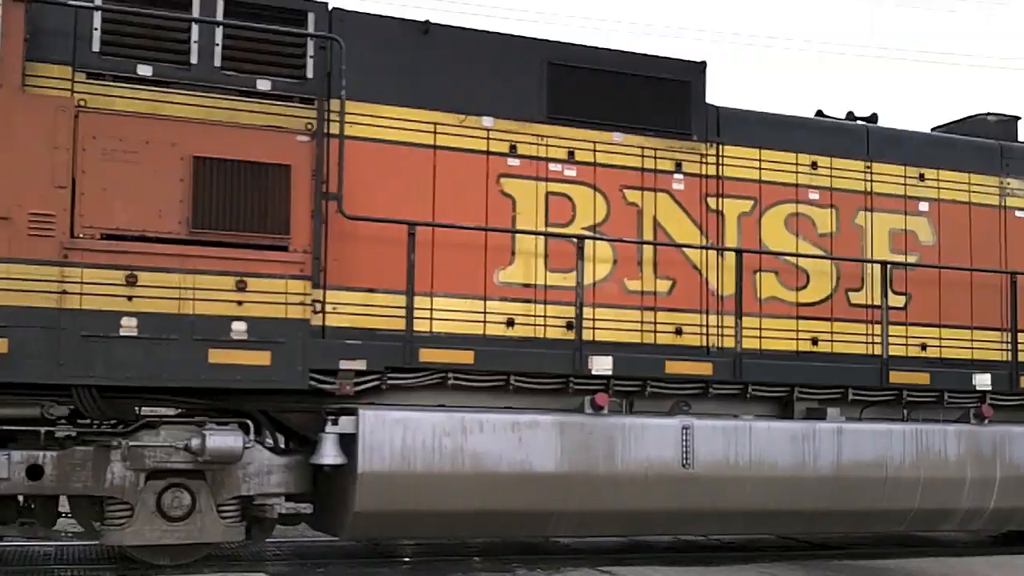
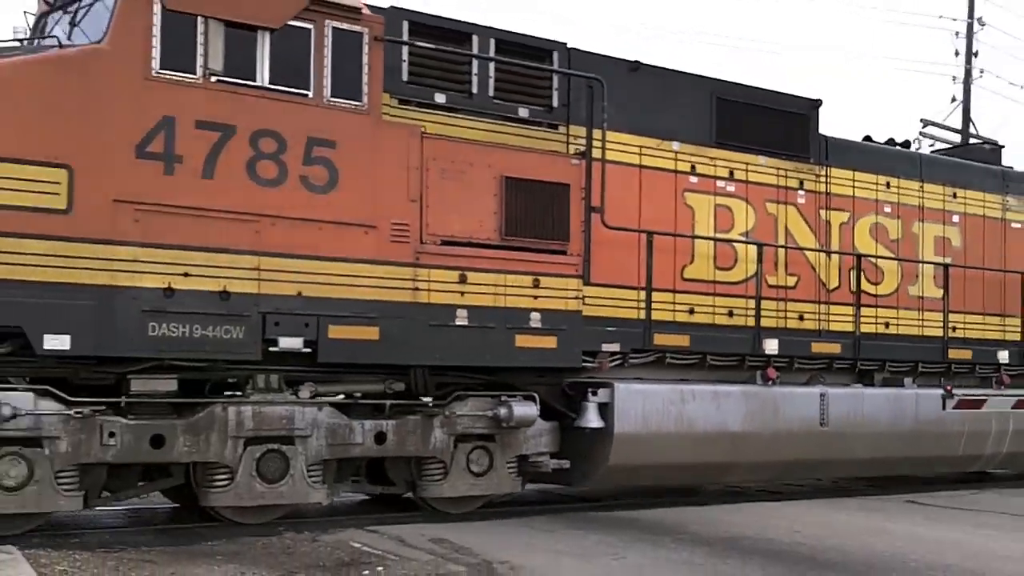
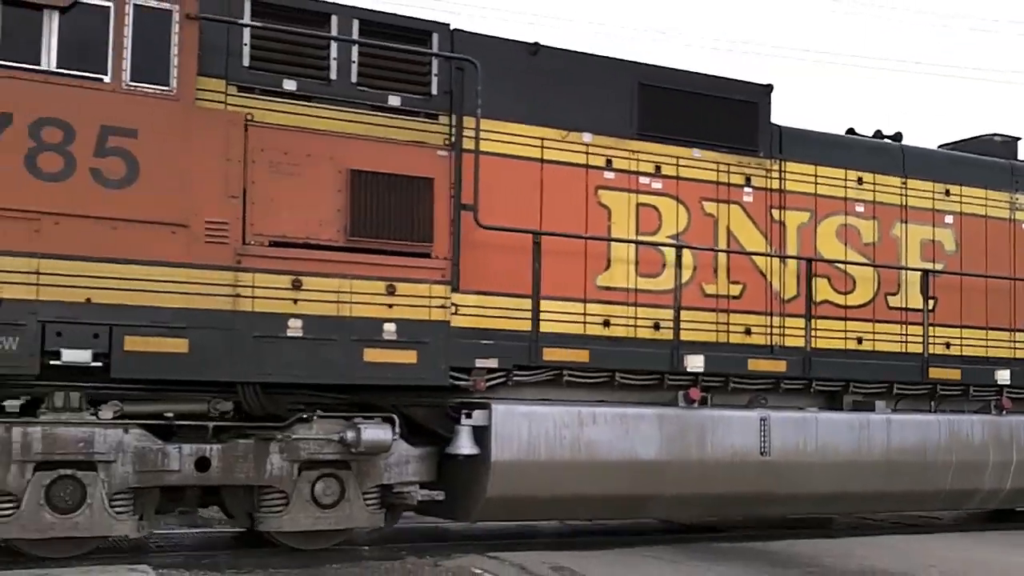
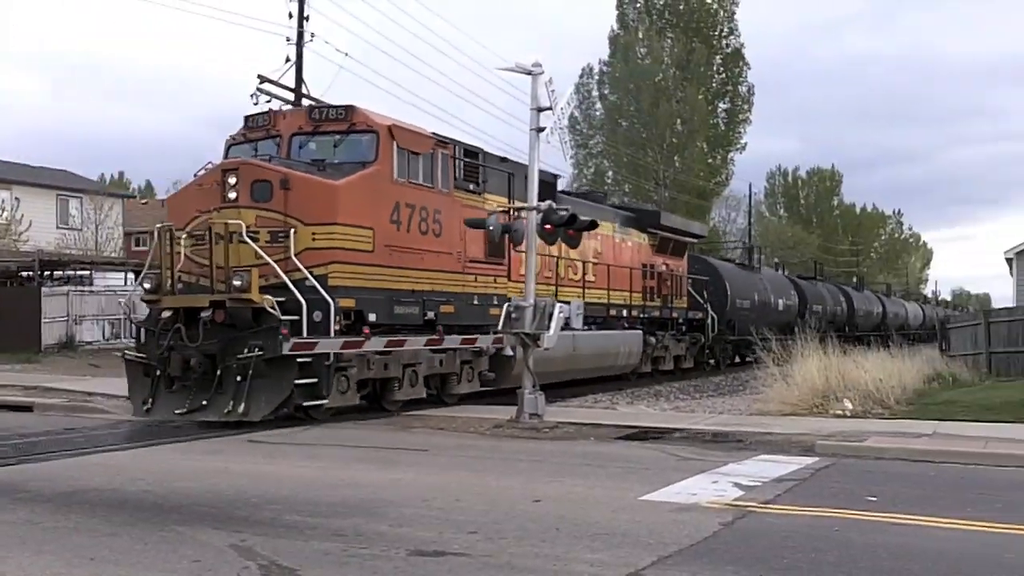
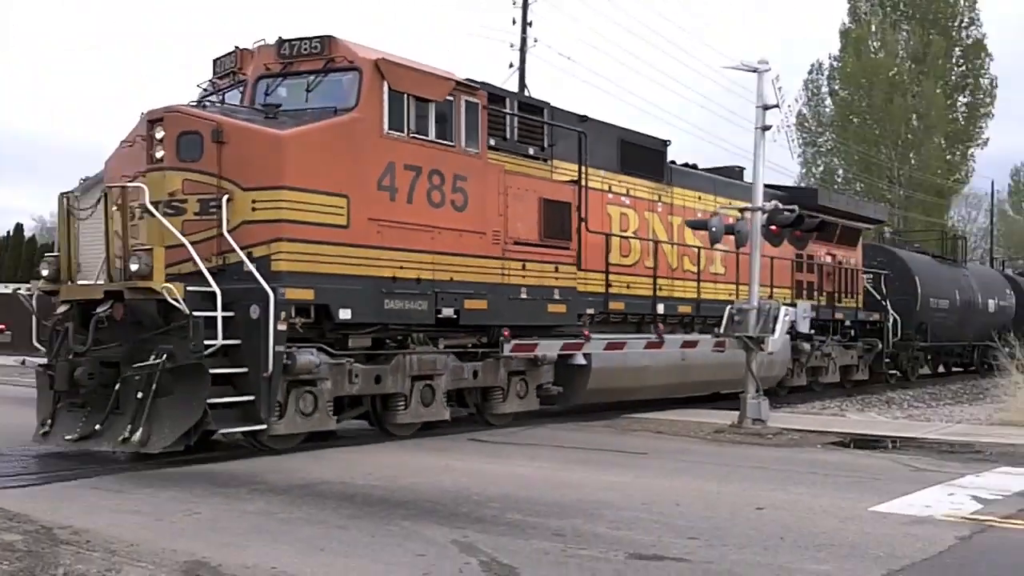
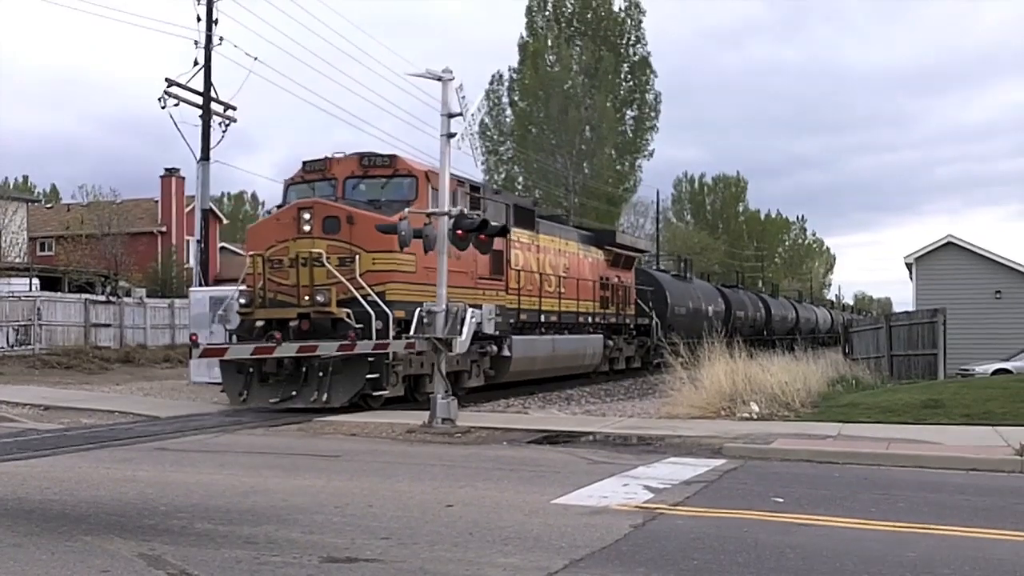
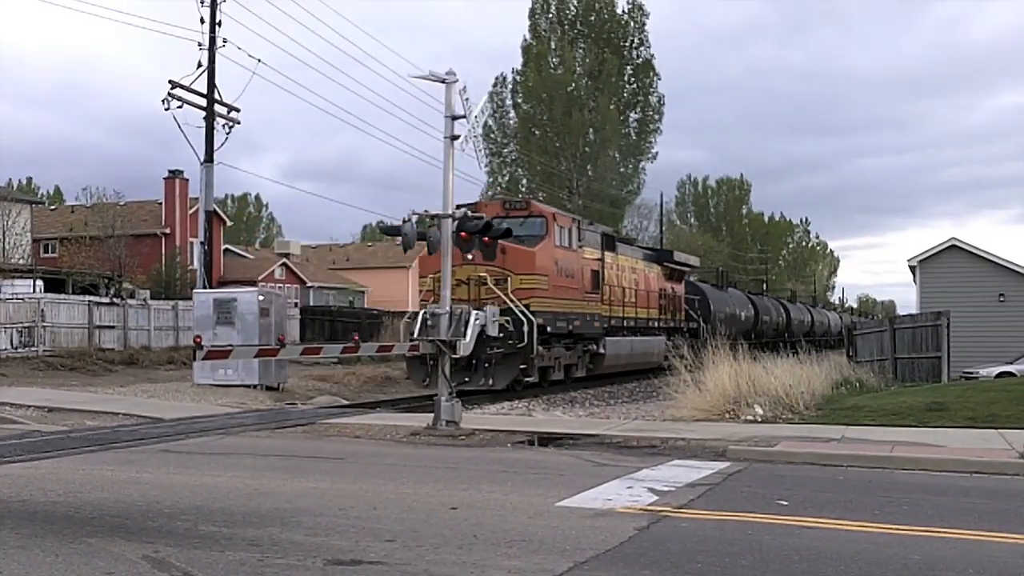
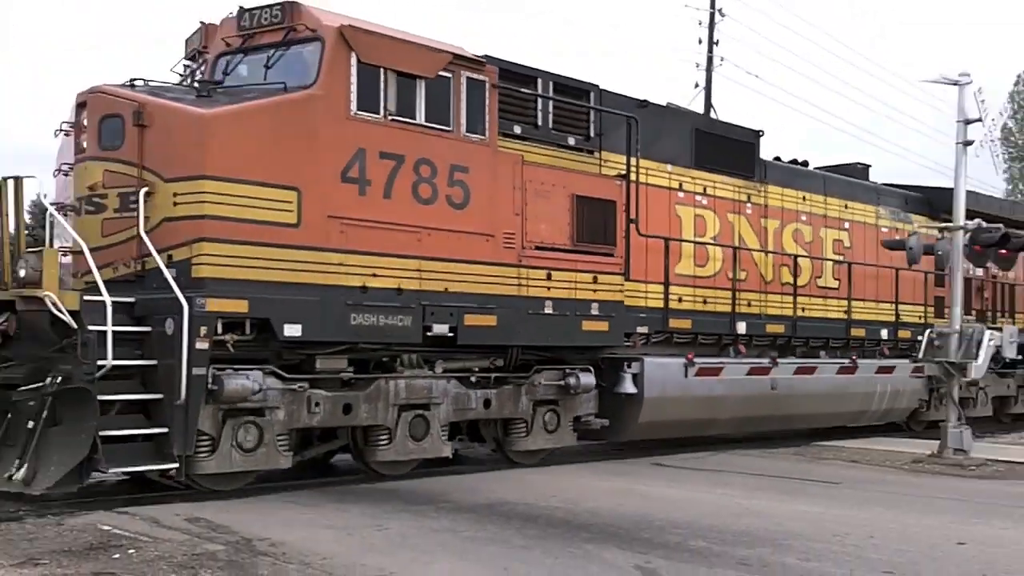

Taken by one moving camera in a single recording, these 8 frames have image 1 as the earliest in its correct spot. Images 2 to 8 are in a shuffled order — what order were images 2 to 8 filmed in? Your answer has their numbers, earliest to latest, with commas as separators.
3, 2, 8, 5, 4, 6, 7
